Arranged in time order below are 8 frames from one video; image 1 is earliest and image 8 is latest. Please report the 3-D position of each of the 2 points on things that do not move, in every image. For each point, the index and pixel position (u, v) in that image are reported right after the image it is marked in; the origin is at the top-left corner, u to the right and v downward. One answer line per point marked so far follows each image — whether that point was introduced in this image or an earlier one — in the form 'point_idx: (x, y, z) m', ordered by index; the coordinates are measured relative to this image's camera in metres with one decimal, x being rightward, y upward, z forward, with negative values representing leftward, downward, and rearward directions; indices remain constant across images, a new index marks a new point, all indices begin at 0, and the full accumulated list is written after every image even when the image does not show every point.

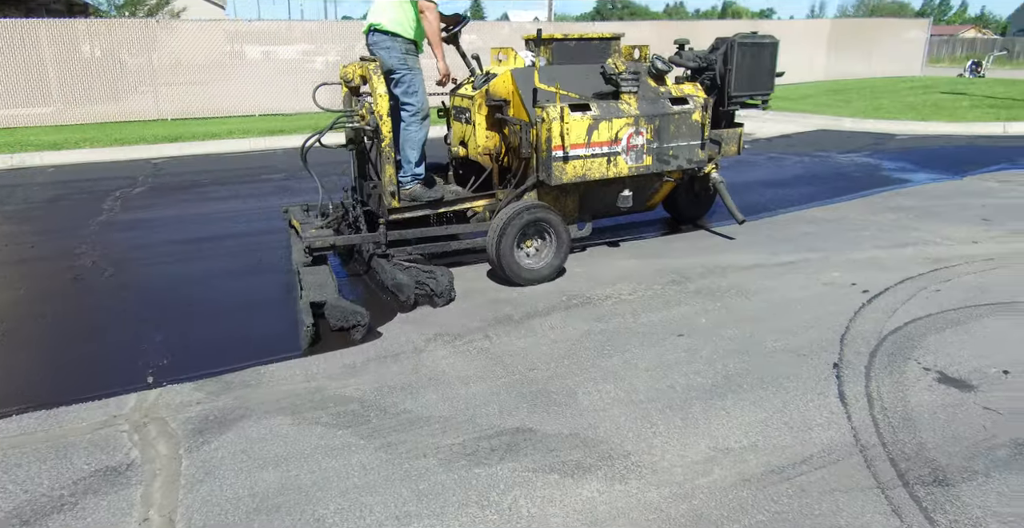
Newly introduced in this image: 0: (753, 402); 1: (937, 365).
0: (+1.2, -0.7, +3.1) m
1: (+2.4, -0.6, +3.3) m
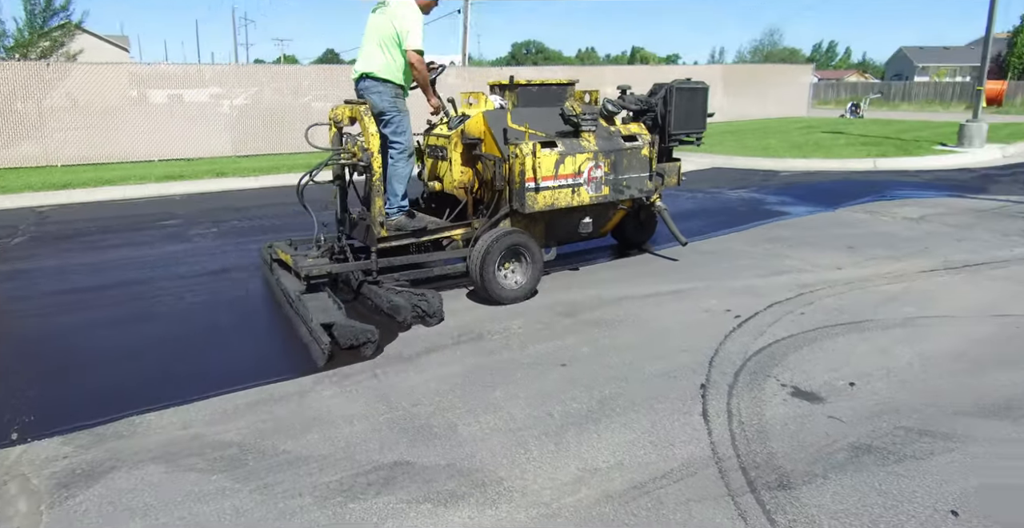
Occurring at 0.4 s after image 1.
0: (+0.6, -0.9, +3.3) m
1: (+1.7, -0.7, +3.7) m
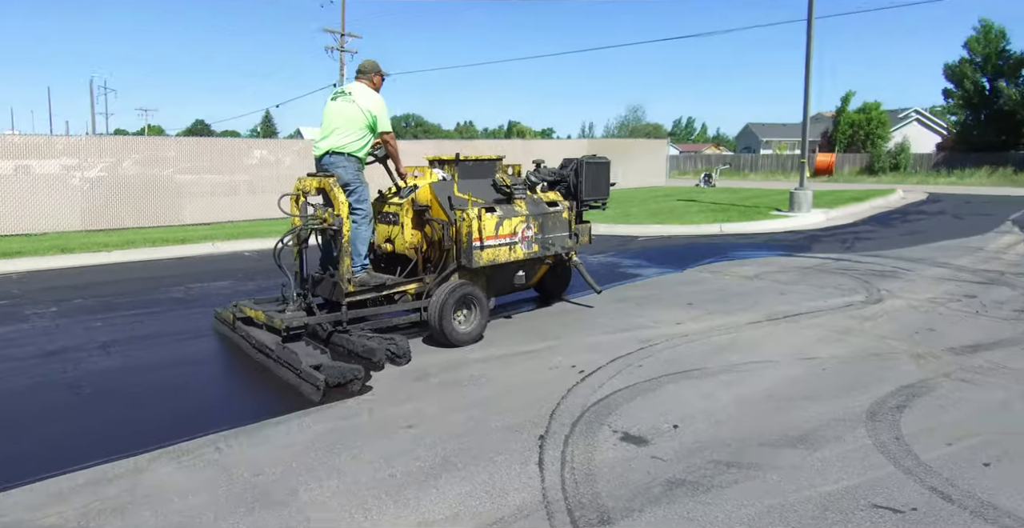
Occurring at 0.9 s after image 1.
0: (-0.3, -1.2, +3.5) m
1: (+0.8, -1.1, +4.1) m
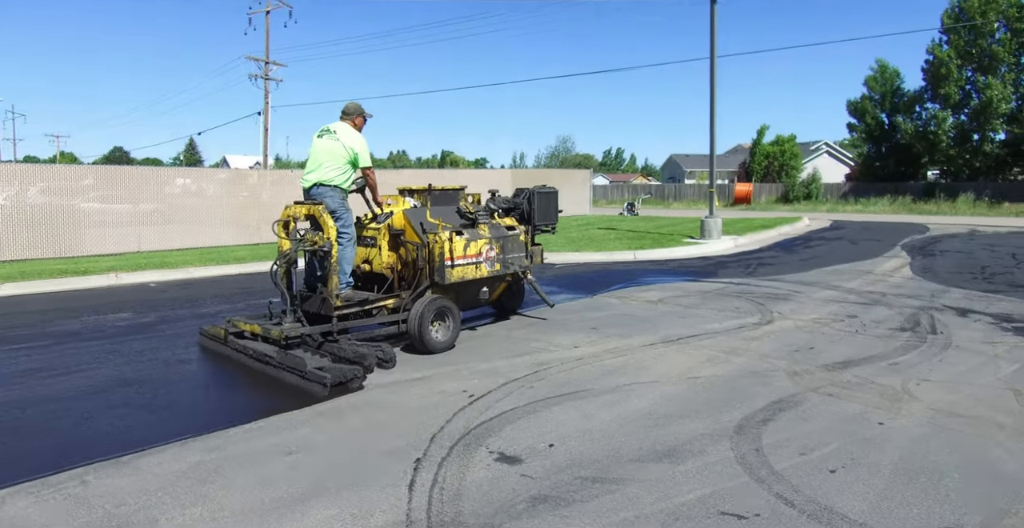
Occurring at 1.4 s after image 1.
0: (-1.1, -1.4, +3.5) m
1: (-0.1, -1.3, +4.2) m
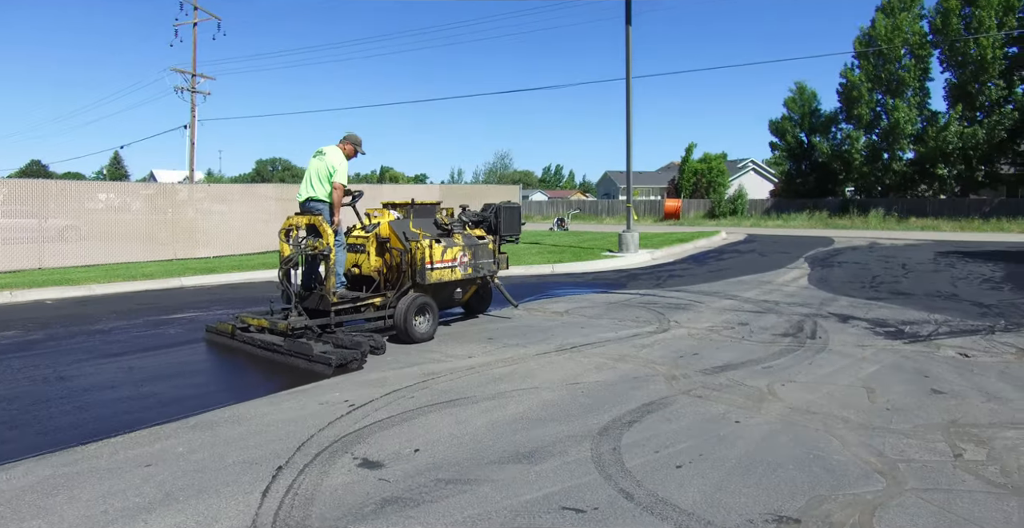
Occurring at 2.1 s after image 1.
0: (-2.0, -1.4, +3.5) m
1: (-1.0, -1.3, +4.2) m
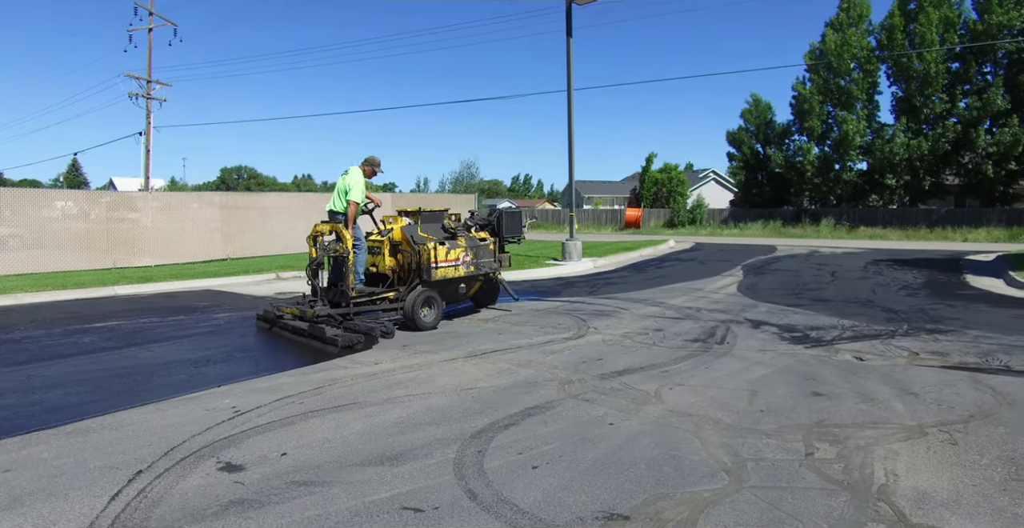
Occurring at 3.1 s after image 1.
0: (-2.9, -1.5, +3.5) m
1: (-2.0, -1.4, +4.3) m
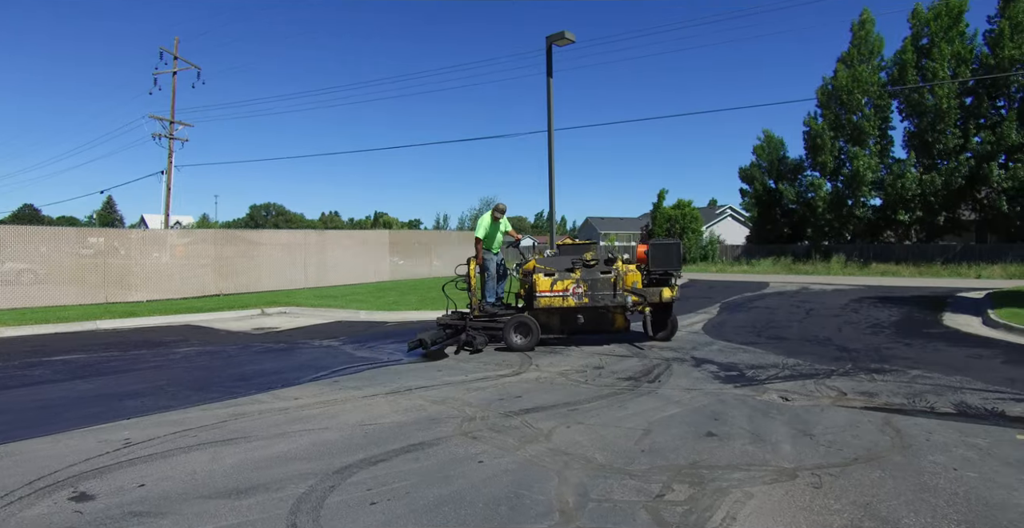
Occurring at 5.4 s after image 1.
0: (-4.2, -1.7, +3.9) m
1: (-3.2, -1.7, +4.6) m
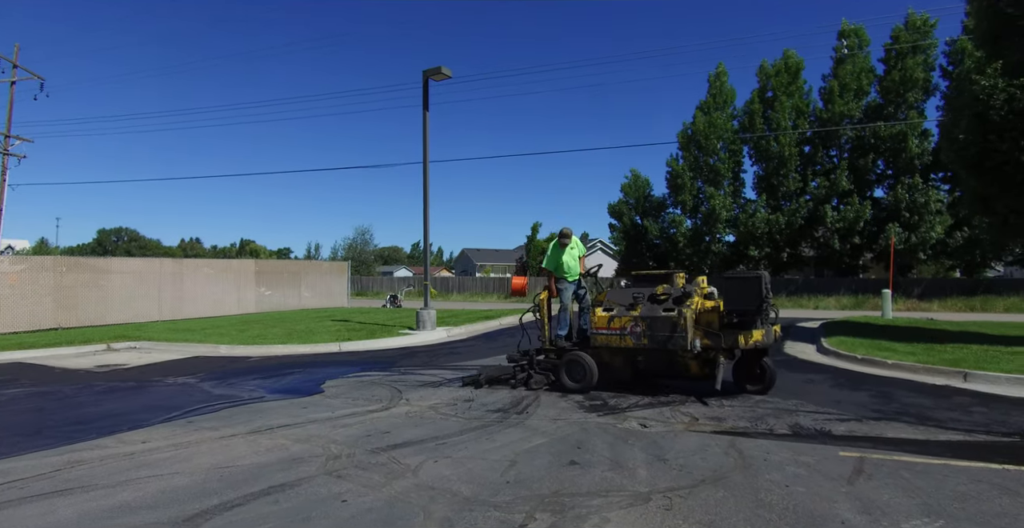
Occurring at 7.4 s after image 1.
0: (-5.0, -1.9, +3.0) m
1: (-4.2, -1.9, +3.9) m
